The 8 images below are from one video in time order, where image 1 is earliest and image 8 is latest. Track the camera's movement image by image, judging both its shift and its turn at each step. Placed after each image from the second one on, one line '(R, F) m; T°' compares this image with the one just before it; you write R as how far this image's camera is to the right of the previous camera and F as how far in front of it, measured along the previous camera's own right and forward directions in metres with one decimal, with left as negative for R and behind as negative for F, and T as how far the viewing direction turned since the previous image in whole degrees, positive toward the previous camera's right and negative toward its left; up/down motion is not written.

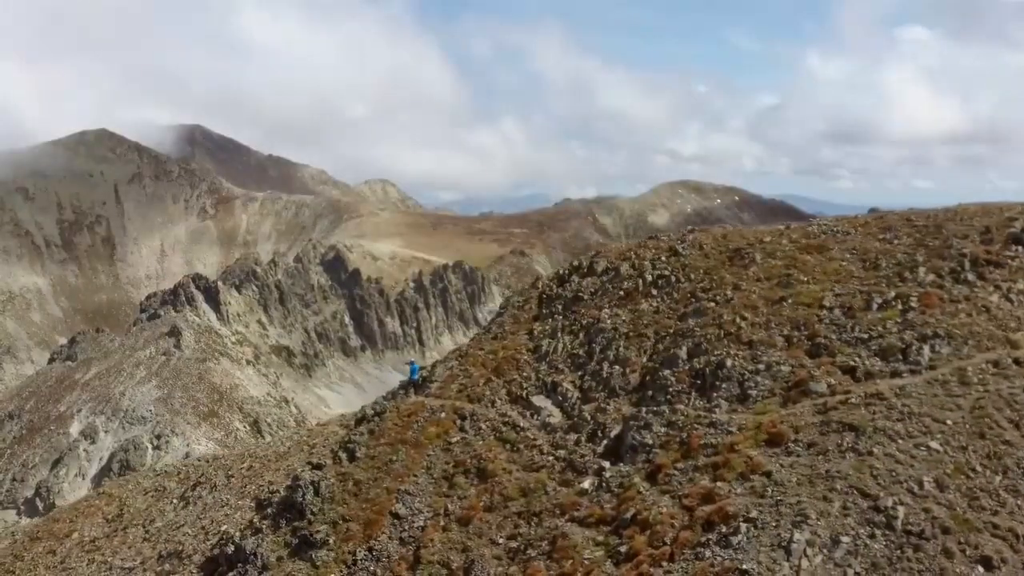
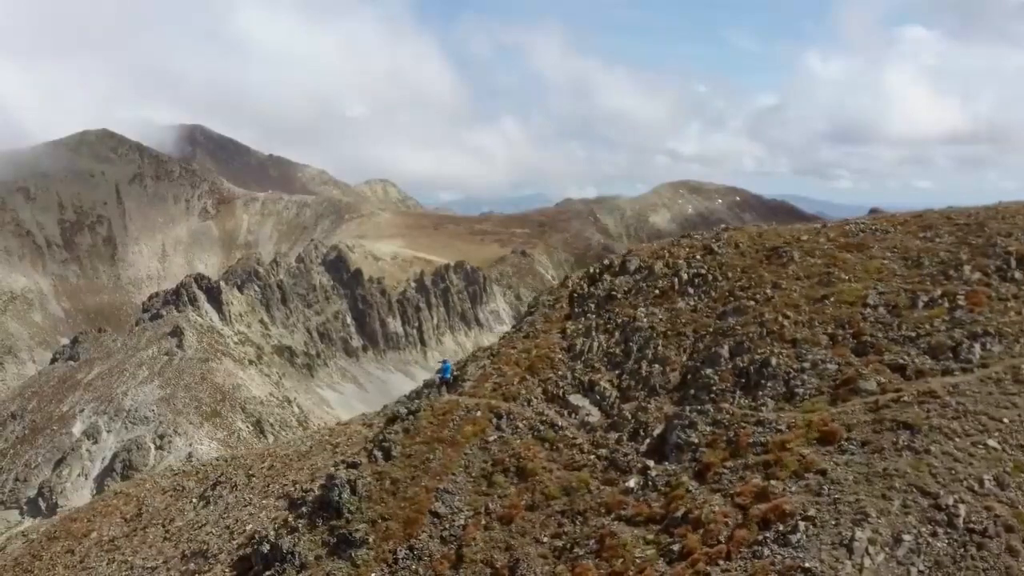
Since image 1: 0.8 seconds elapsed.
(-0.5, 0.0) m; 0°
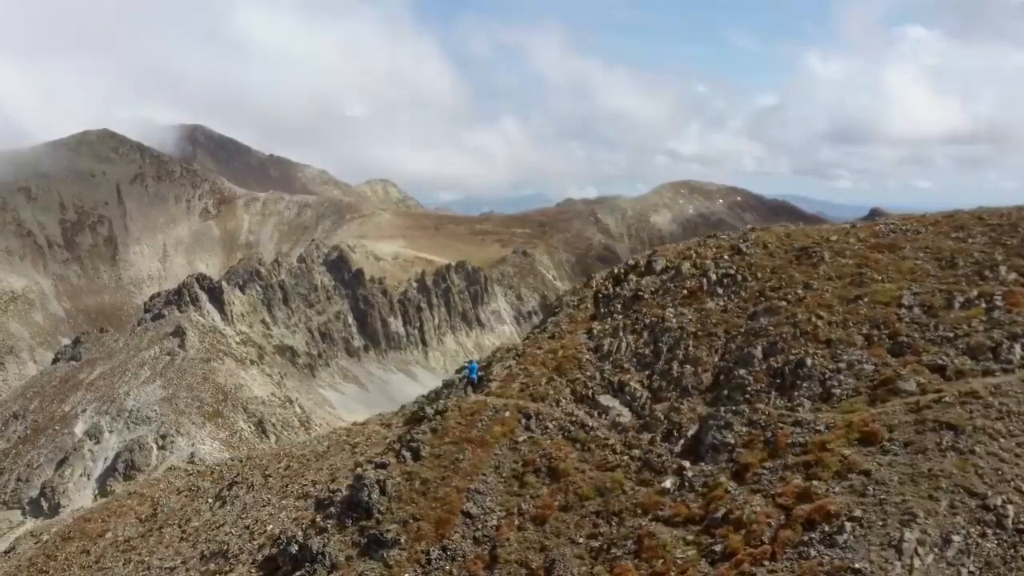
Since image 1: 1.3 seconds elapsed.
(-0.4, 0.0) m; 0°
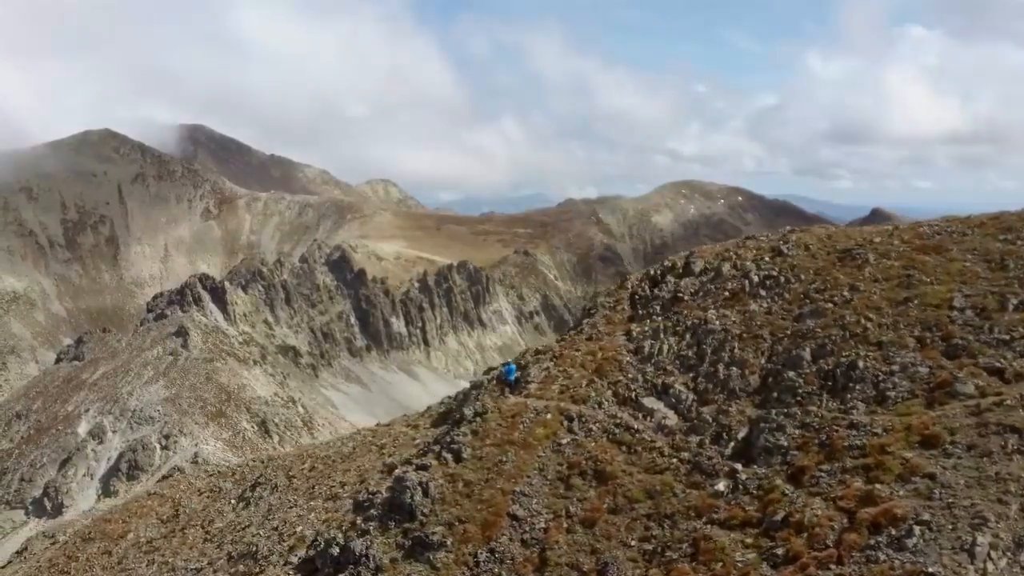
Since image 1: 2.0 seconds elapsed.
(-0.6, 0.0) m; 0°
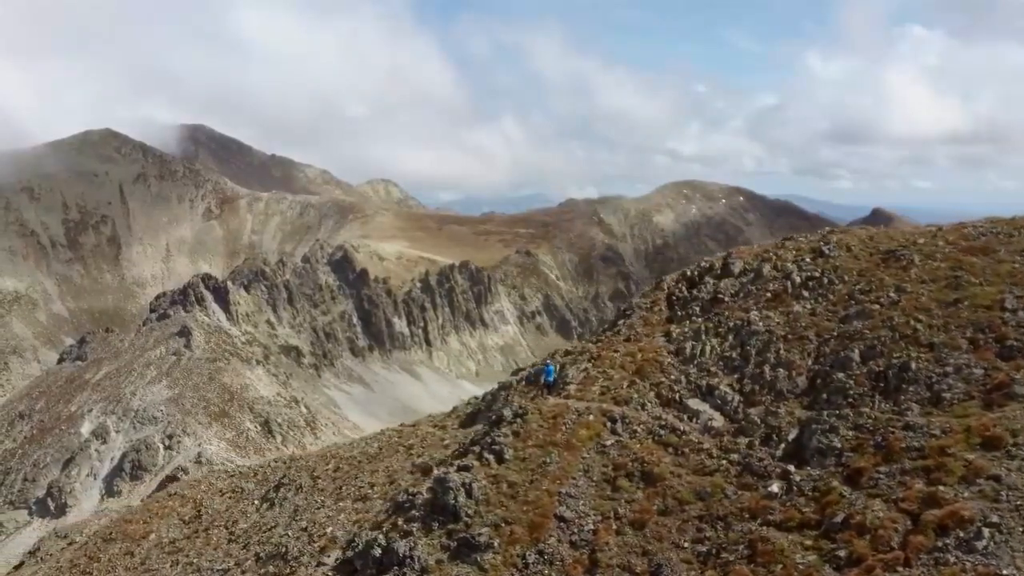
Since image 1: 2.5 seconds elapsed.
(-0.6, 0.0) m; 0°
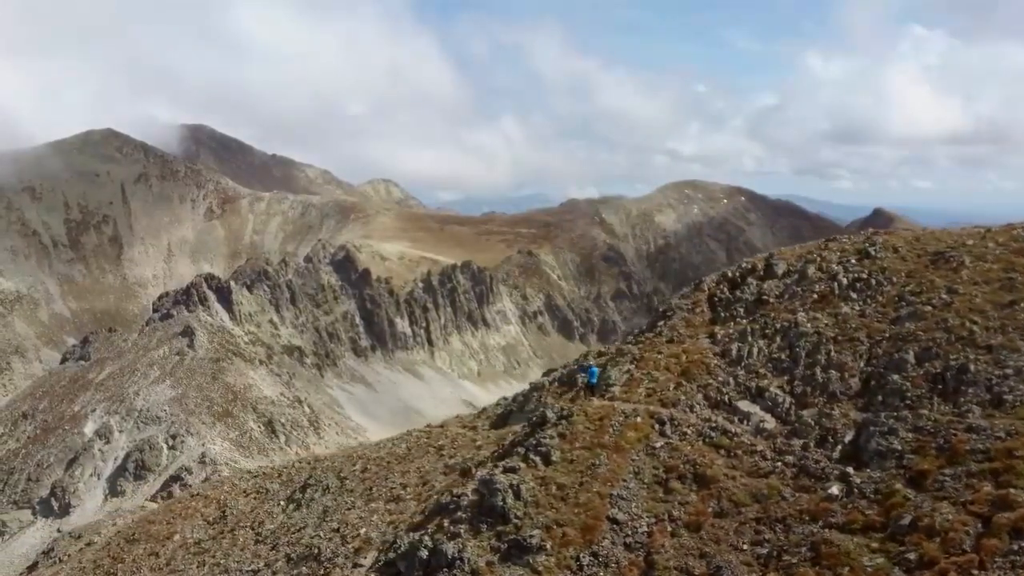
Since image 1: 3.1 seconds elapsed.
(-0.6, 0.0) m; 0°
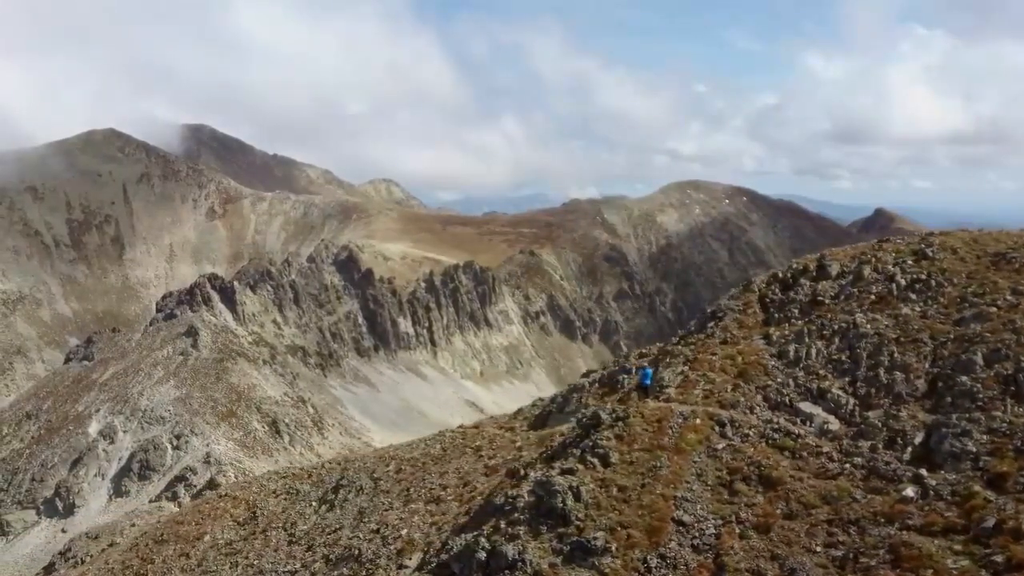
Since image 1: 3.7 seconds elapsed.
(-0.8, 0.0) m; 0°
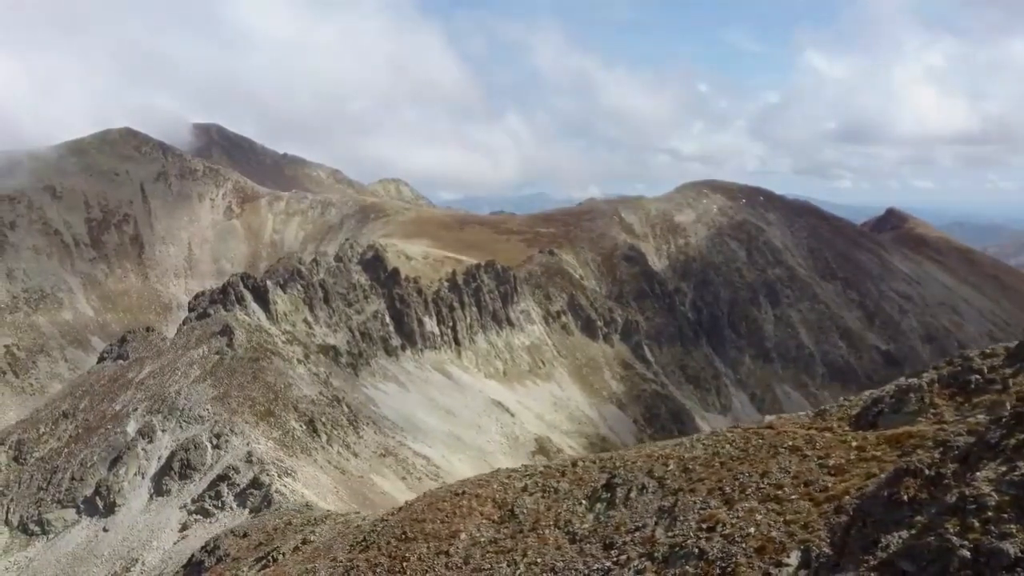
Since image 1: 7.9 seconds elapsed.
(-6.4, -0.1) m; 0°
